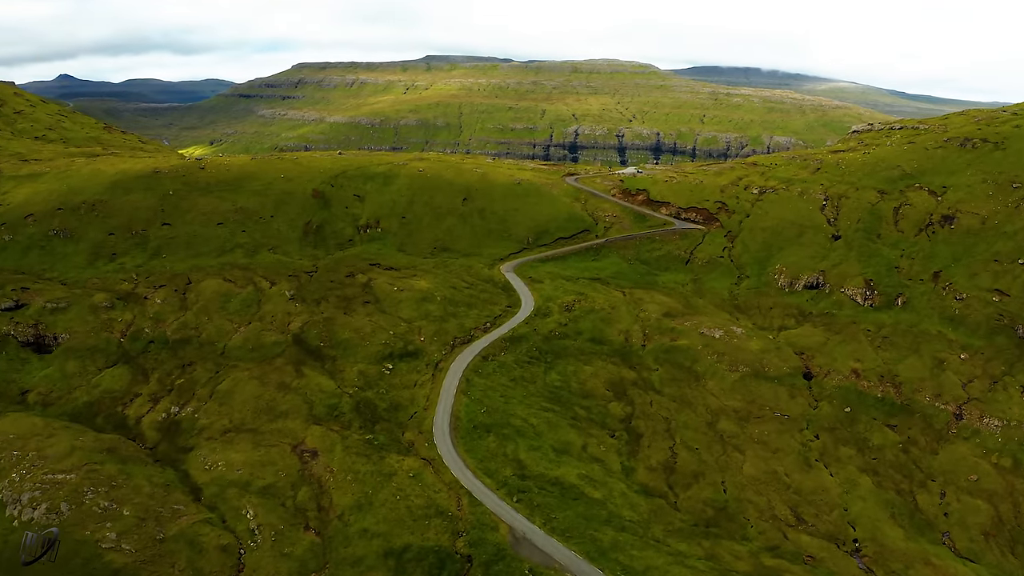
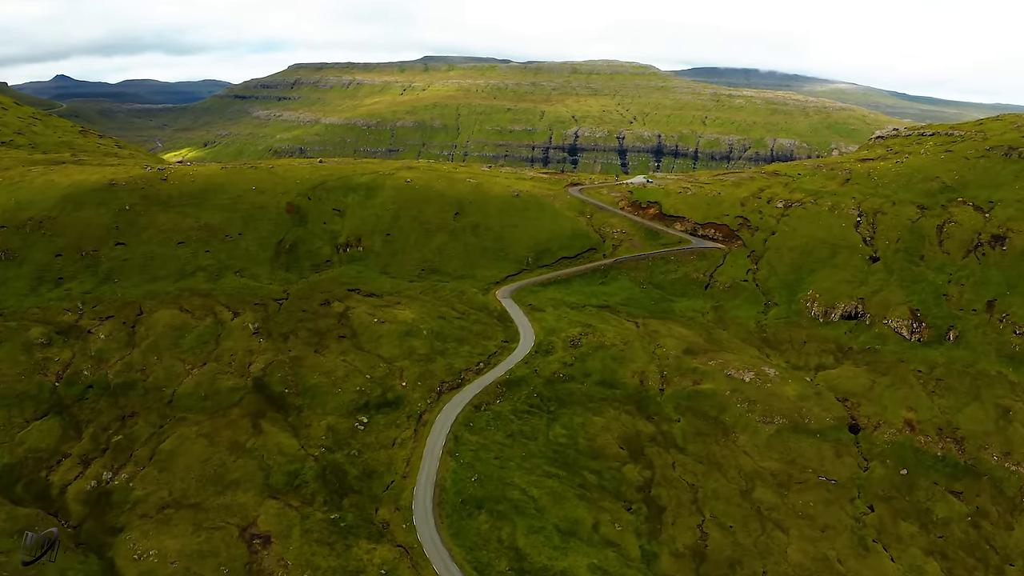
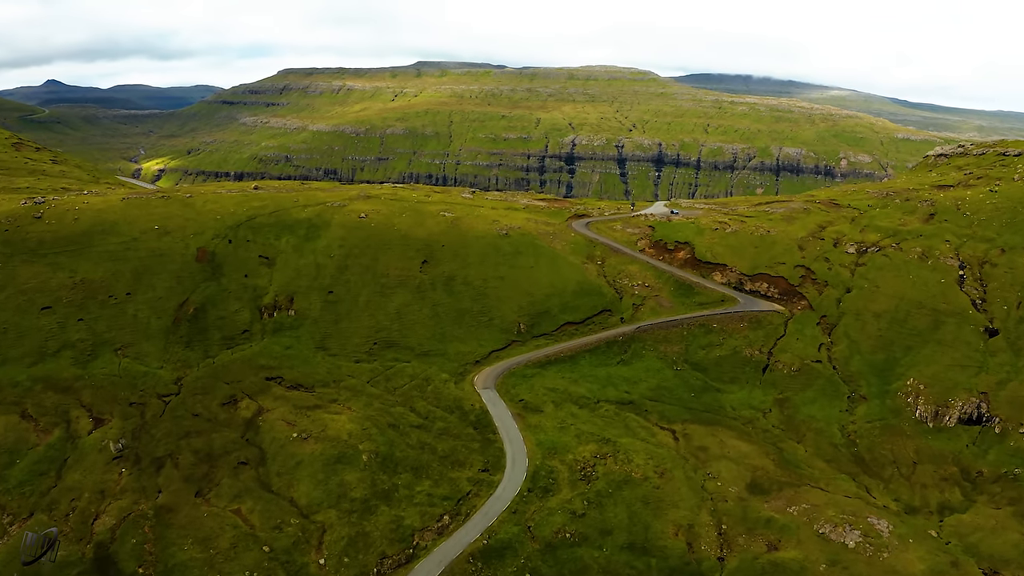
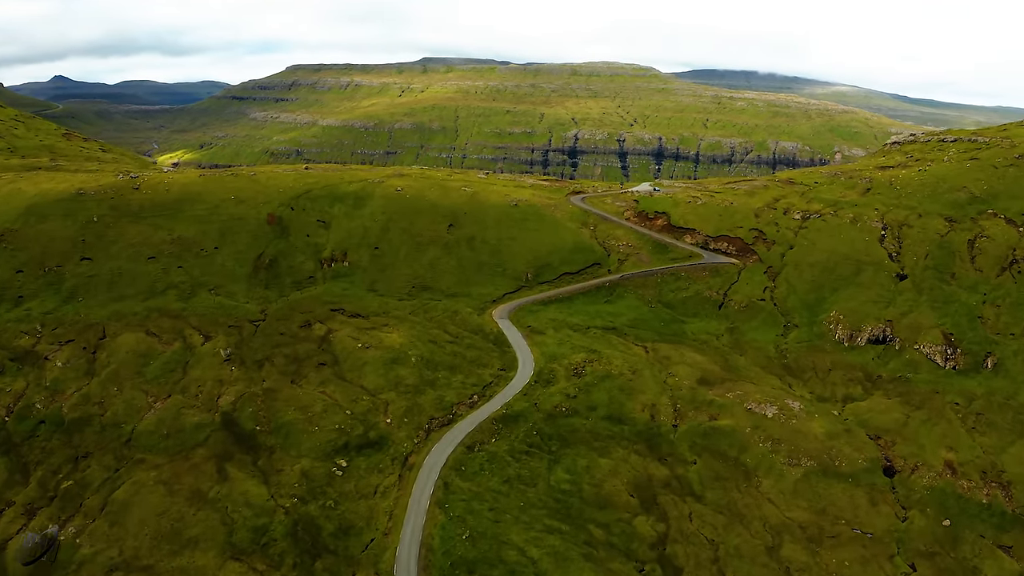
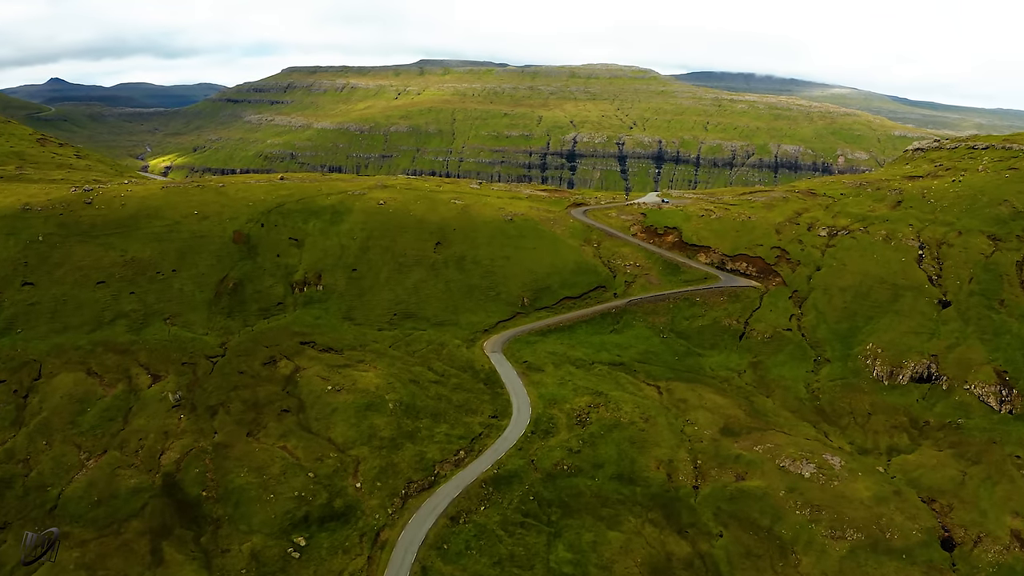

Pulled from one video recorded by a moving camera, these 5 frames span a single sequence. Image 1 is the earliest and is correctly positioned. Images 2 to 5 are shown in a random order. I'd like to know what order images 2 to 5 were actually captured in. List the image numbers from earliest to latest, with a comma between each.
2, 4, 5, 3
